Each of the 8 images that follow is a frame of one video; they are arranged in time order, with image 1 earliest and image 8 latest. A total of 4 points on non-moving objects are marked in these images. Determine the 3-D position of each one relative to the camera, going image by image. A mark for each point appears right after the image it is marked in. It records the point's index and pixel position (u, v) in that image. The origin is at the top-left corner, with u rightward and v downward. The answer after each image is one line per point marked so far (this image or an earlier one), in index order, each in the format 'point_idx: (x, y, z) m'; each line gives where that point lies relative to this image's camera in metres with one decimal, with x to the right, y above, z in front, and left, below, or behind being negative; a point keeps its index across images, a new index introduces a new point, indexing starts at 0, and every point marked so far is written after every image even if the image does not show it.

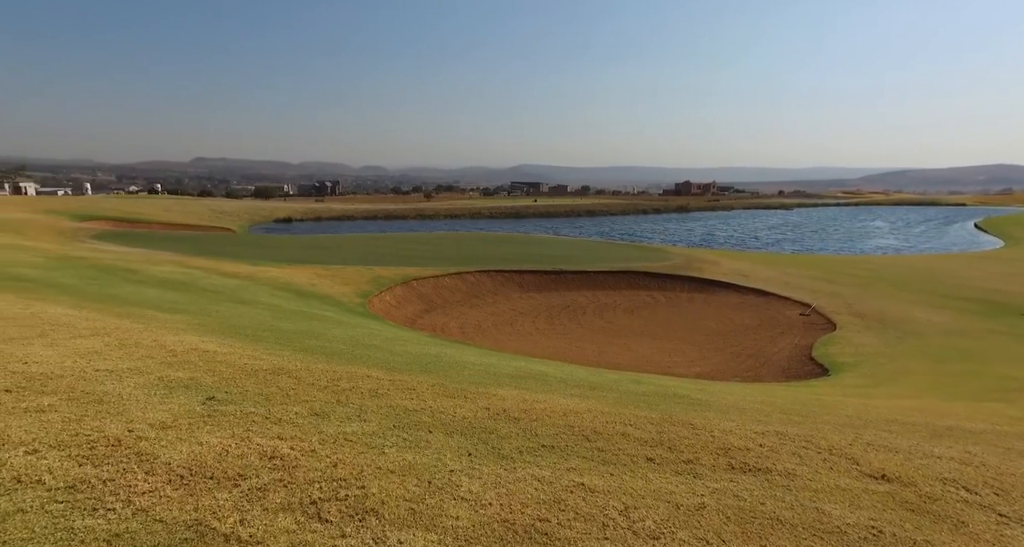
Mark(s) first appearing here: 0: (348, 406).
0: (-2.3, -1.9, +7.3) m
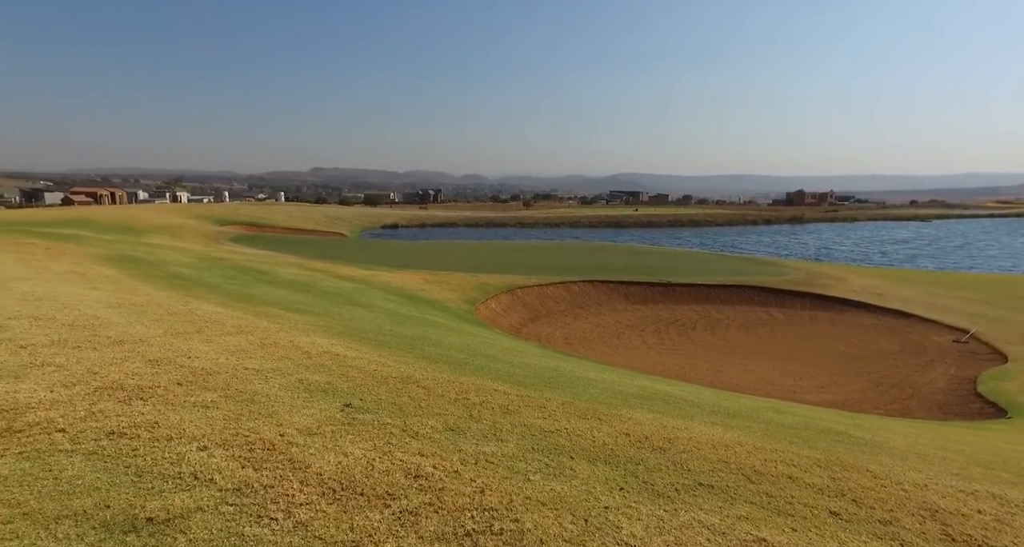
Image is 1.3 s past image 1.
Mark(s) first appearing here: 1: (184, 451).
0: (-0.4, -2.0, +7.0) m
1: (-3.3, -1.8, +5.4) m
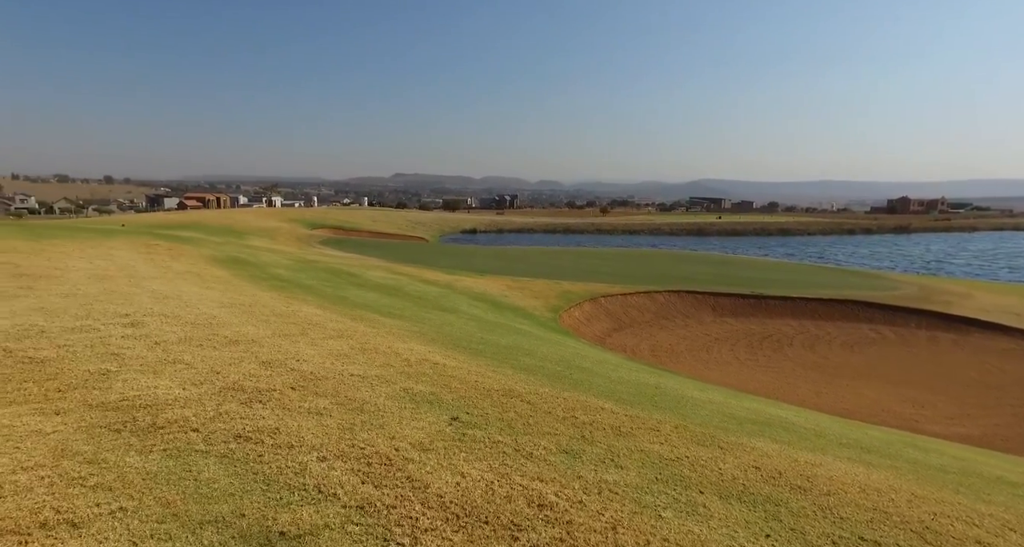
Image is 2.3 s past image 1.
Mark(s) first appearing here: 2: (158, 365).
0: (+1.0, -2.2, +6.5) m
1: (-2.1, -1.9, +5.3) m
2: (-5.2, -1.4, +7.8) m
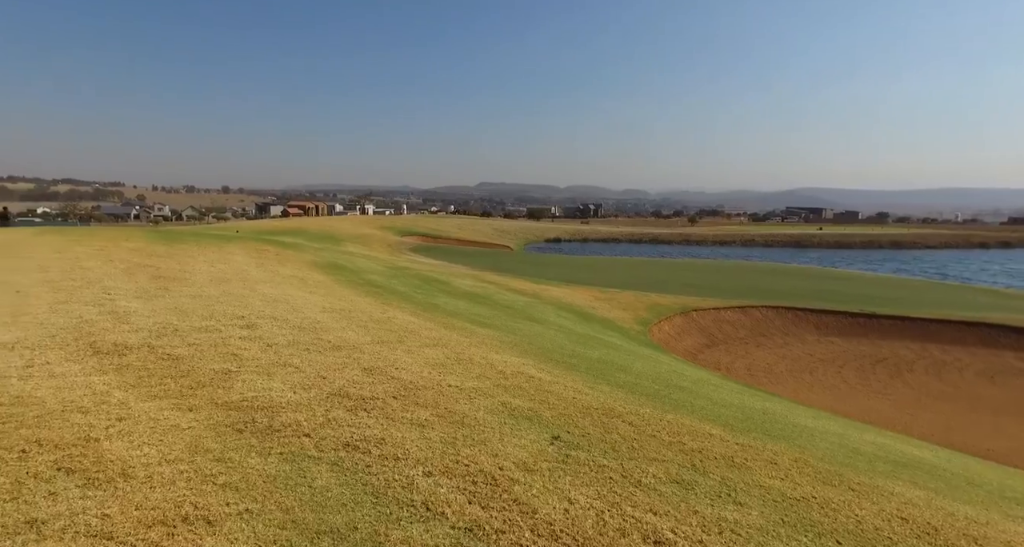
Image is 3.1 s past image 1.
0: (+2.3, -2.3, +6.0) m
1: (-1.0, -2.0, +5.3) m
2: (-3.7, -1.5, +8.2) m
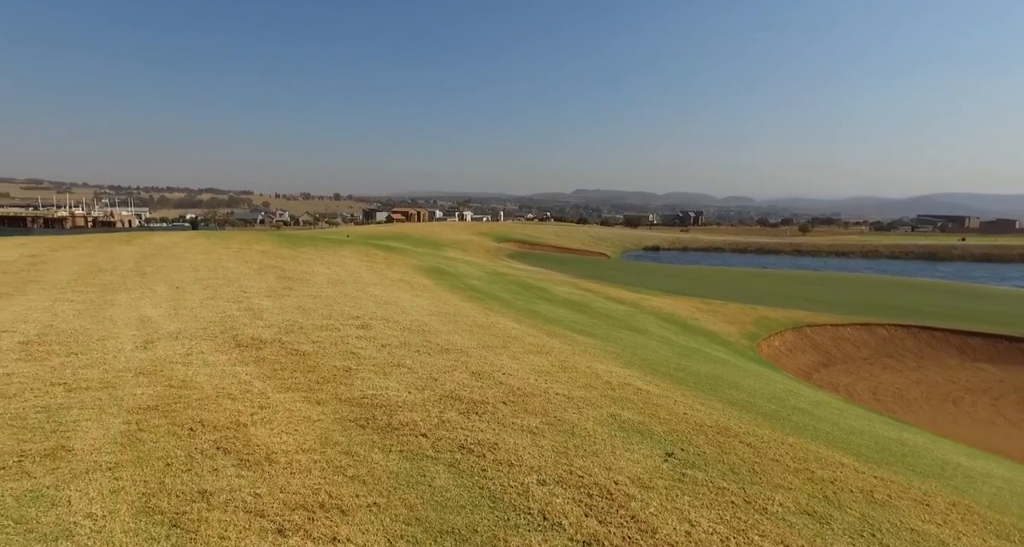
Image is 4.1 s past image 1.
0: (+3.5, -2.5, +5.4) m
1: (+0.1, -2.1, +5.3) m
2: (-2.0, -1.5, +8.6) m
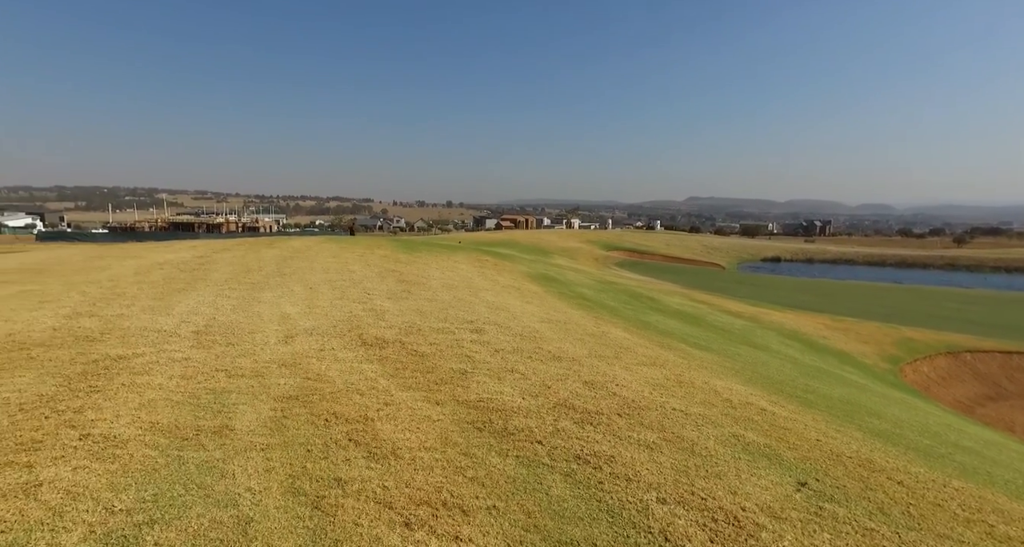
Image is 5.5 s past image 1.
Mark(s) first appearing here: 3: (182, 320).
0: (+4.6, -2.7, +4.6) m
1: (+1.3, -2.2, +5.1) m
2: (-0.2, -1.6, +8.8) m
3: (-7.0, -1.0, +11.1) m
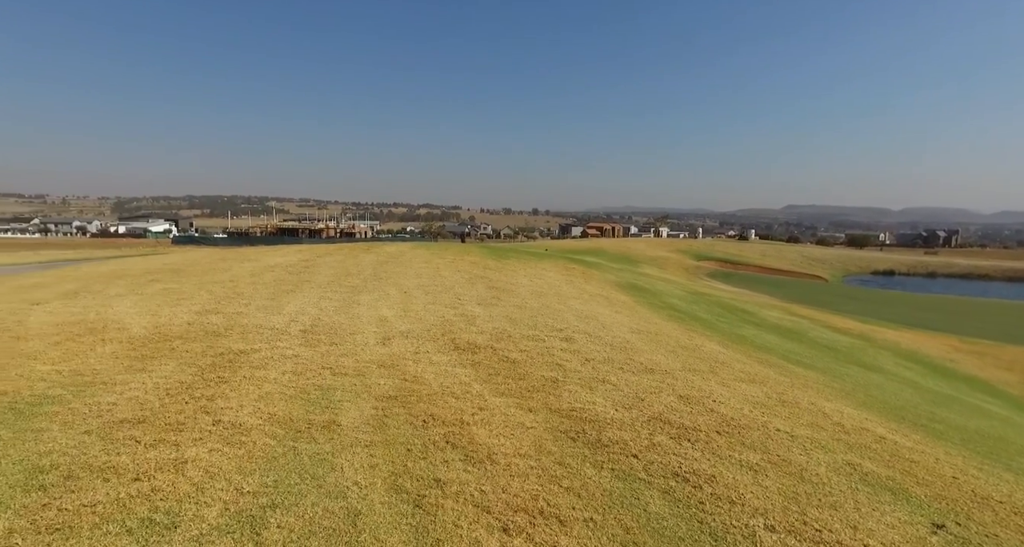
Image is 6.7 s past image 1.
0: (+5.4, -2.8, +3.8) m
1: (+2.2, -2.3, +4.8) m
2: (+1.3, -1.8, +8.7) m
3: (-5.0, -1.1, +12.0) m
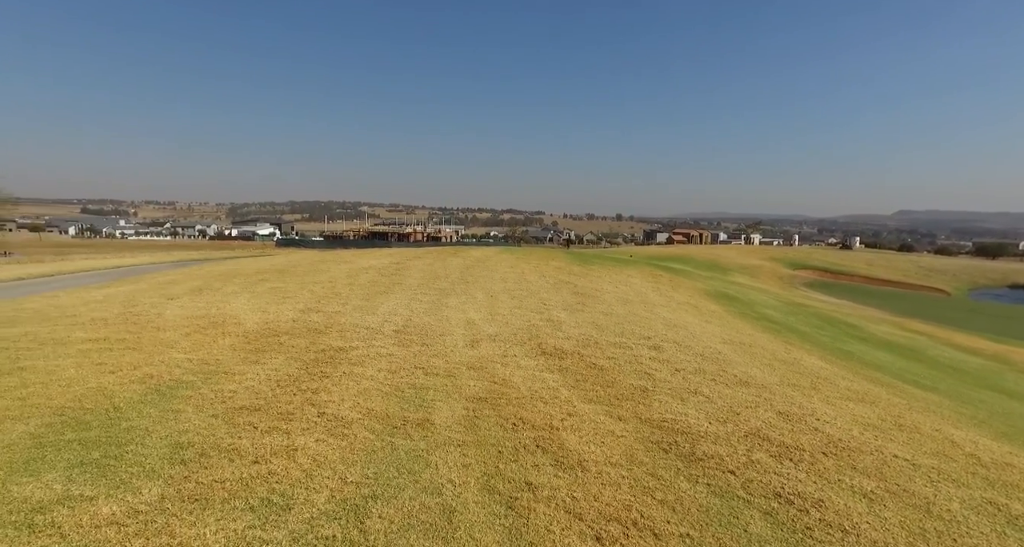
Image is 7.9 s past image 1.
0: (+6.0, -3.0, +2.9) m
1: (+3.0, -2.4, +4.4) m
2: (+2.7, -1.9, +8.4) m
3: (-3.0, -1.1, +12.6) m
